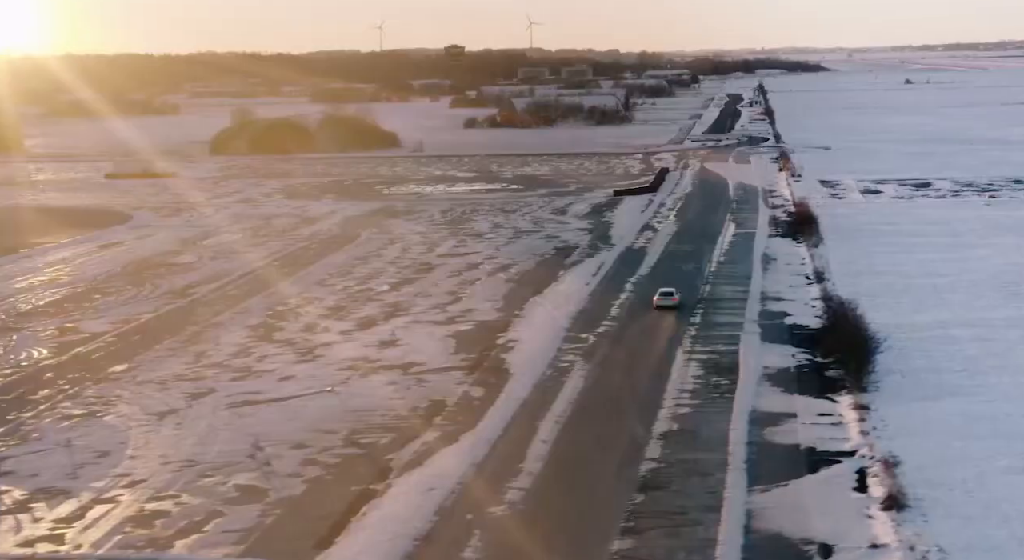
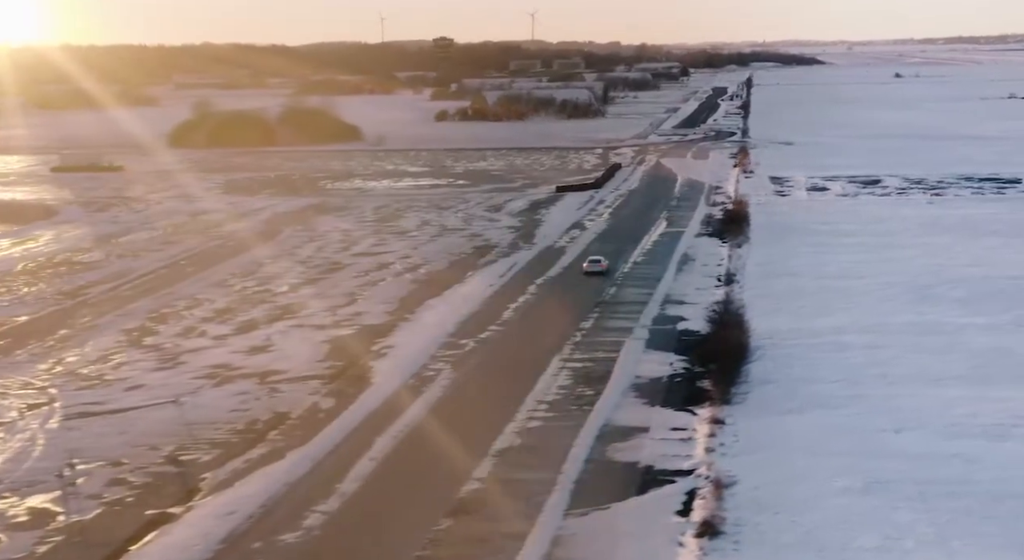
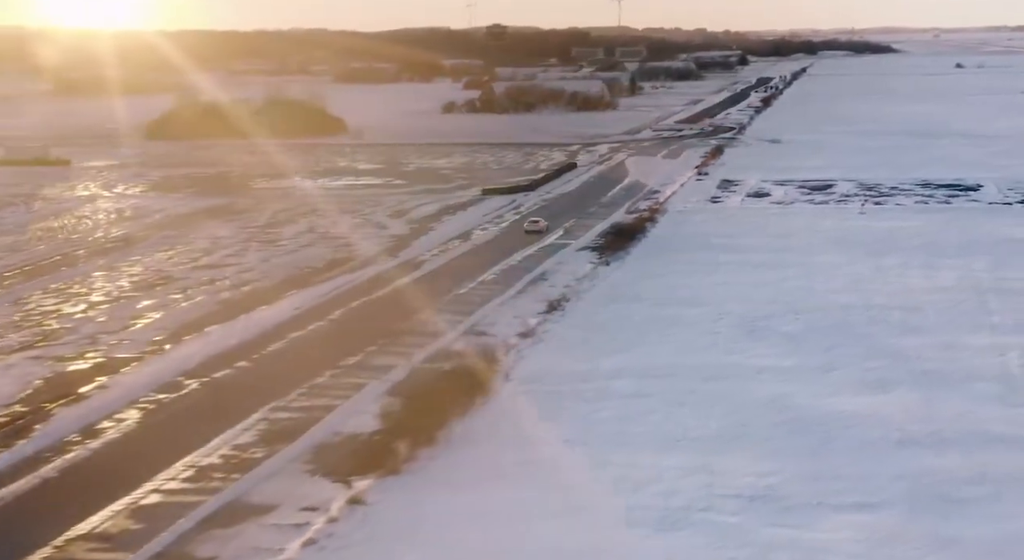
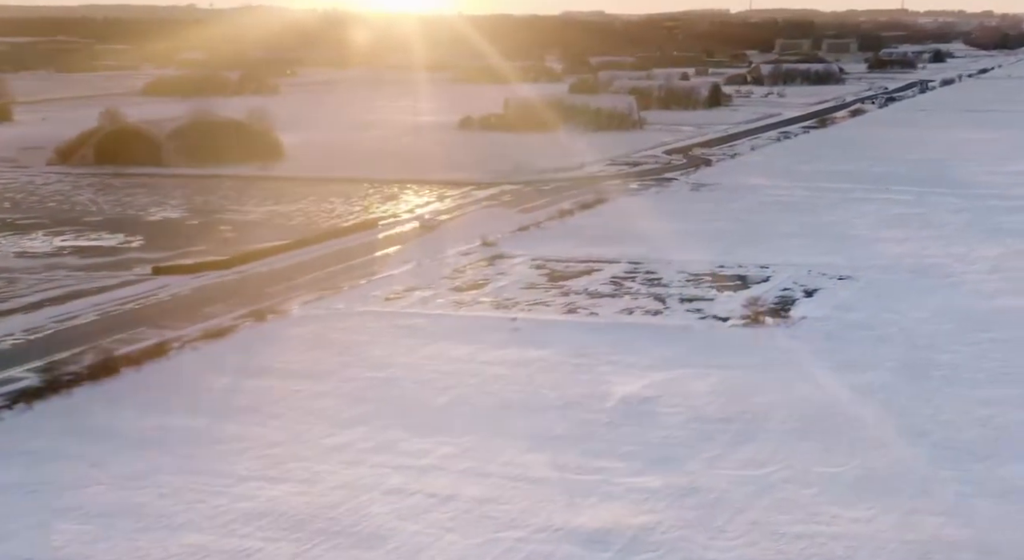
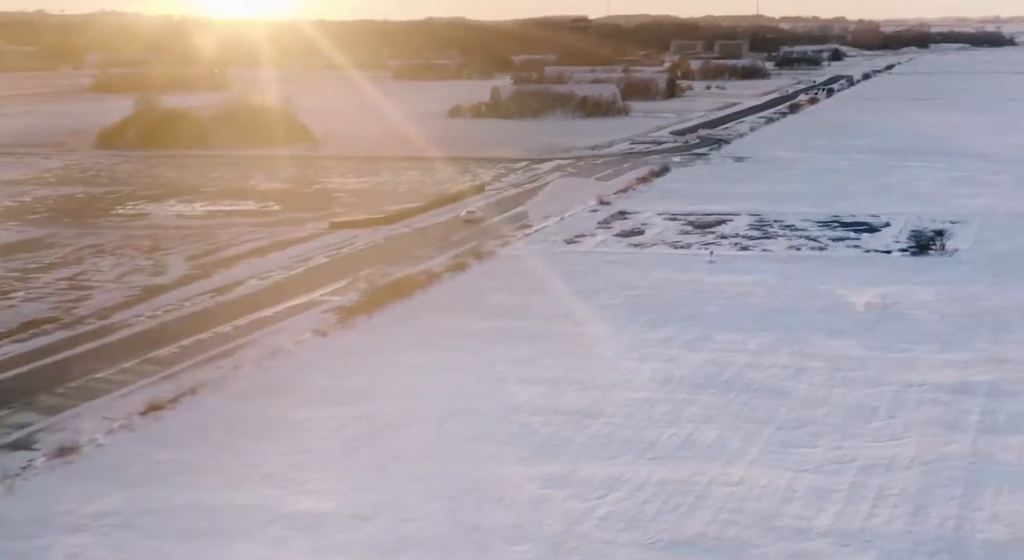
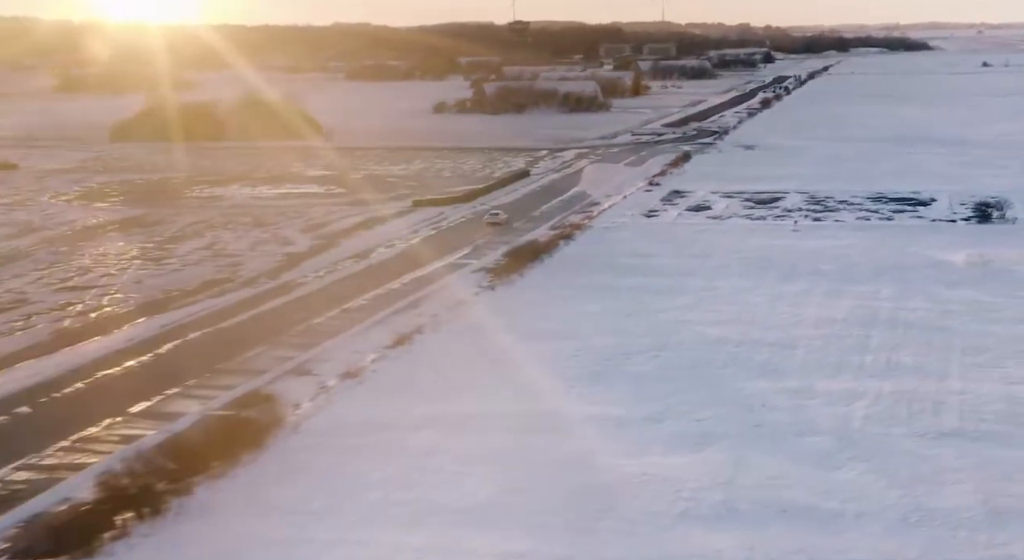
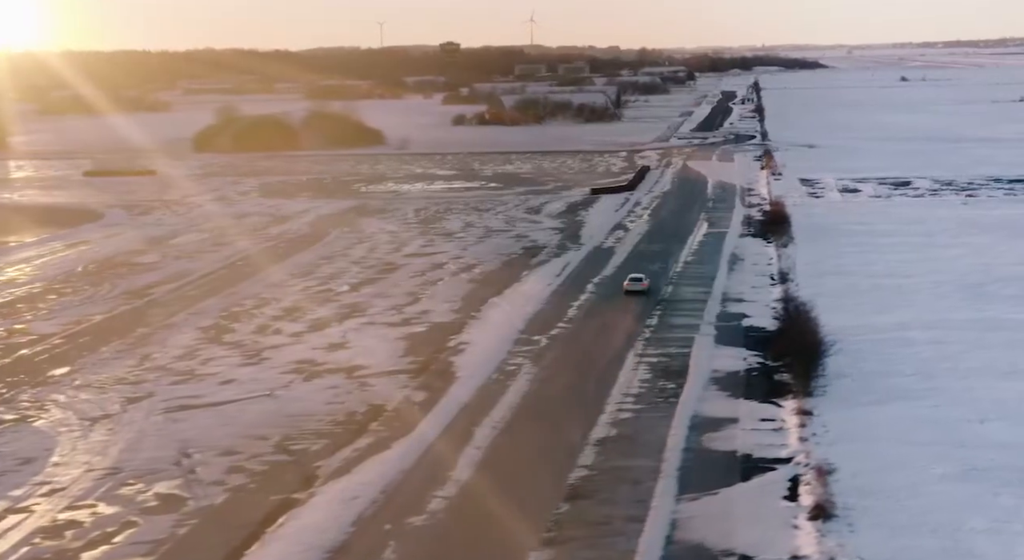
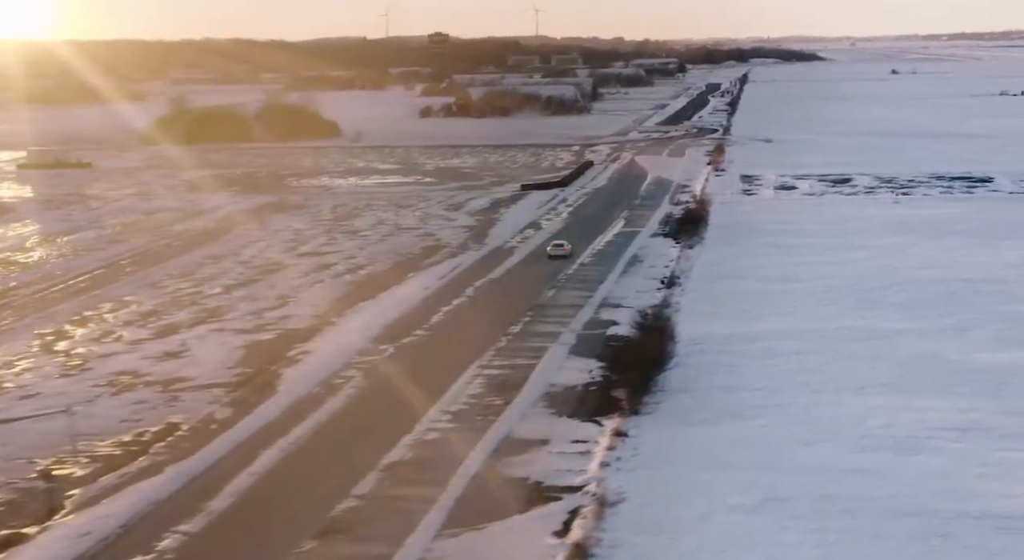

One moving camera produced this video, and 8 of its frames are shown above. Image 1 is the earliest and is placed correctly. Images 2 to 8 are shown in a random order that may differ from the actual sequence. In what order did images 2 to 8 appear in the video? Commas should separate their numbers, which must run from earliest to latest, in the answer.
7, 2, 8, 3, 6, 5, 4
